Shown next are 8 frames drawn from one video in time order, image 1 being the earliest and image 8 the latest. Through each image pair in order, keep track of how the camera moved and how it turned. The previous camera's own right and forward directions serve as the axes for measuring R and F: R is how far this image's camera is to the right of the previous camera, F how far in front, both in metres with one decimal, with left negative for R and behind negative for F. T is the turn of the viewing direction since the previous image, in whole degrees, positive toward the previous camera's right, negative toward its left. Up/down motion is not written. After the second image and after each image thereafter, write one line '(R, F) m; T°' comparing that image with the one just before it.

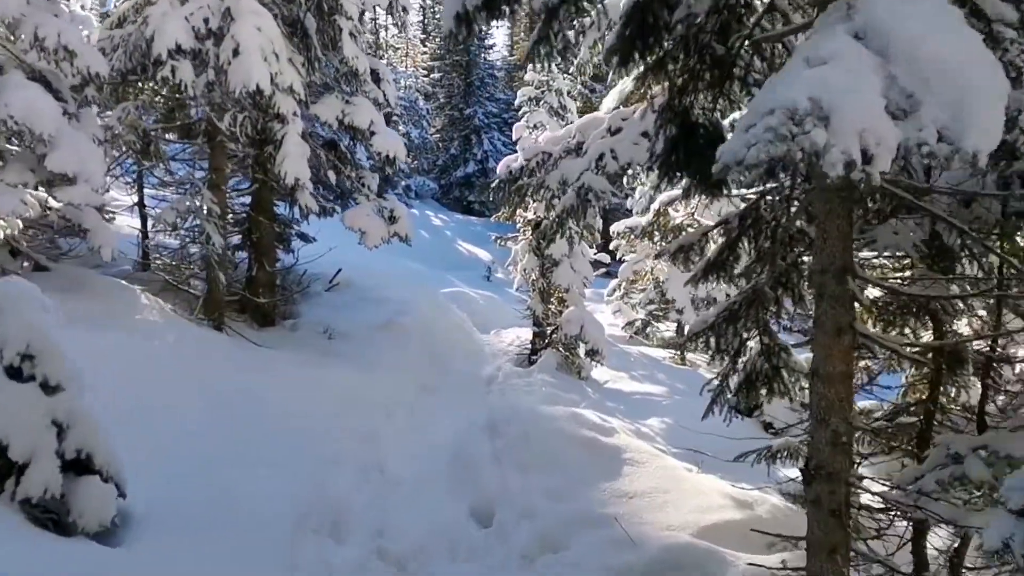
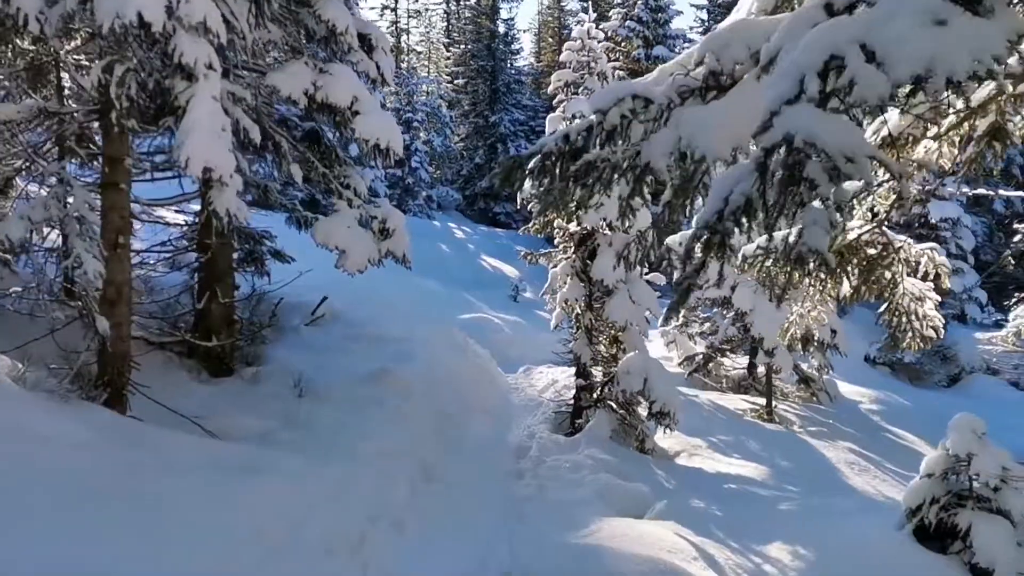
(-0.1, +3.7) m; -2°
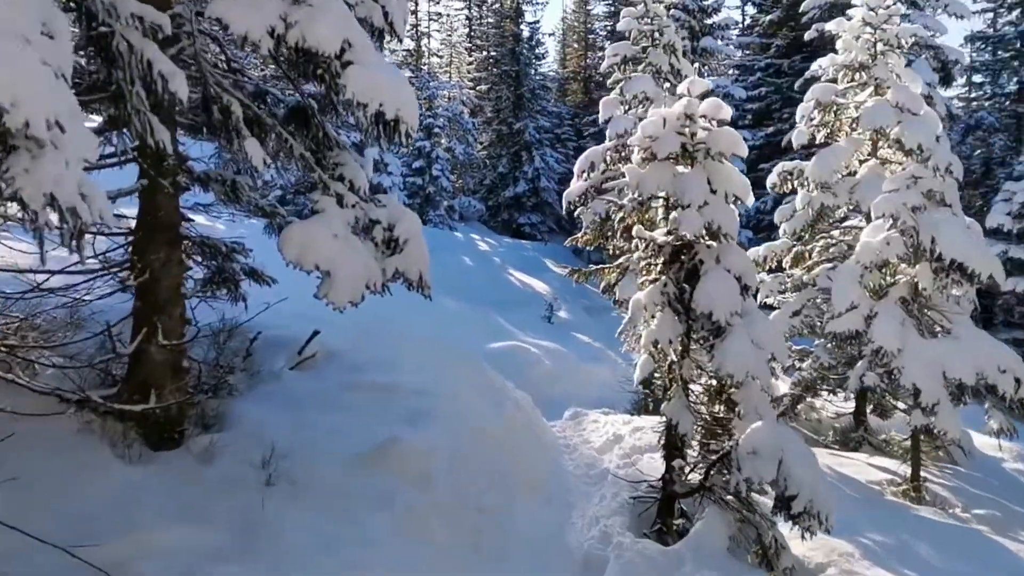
(-0.3, +3.2) m; -1°
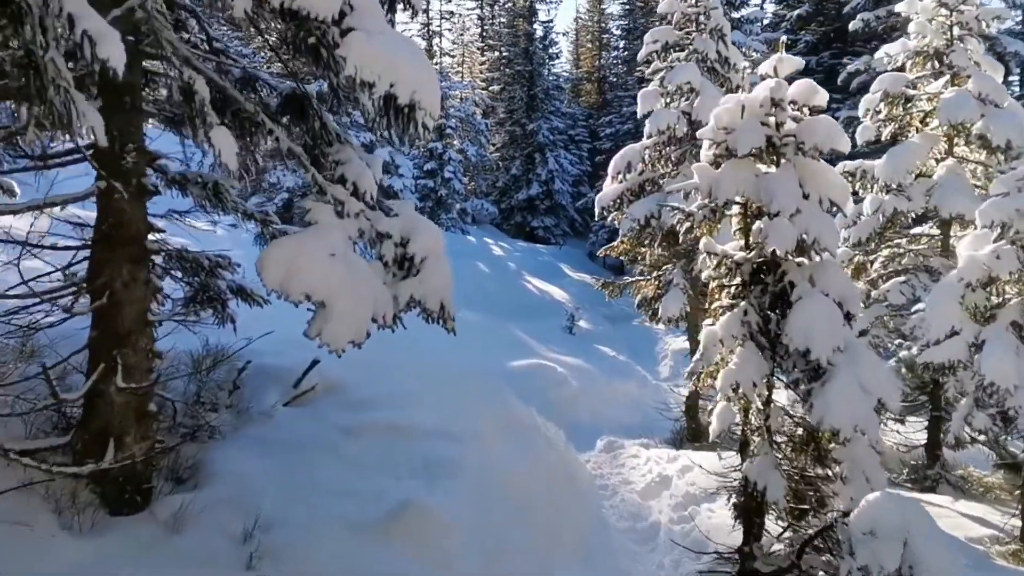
(-0.2, +1.4) m; -1°
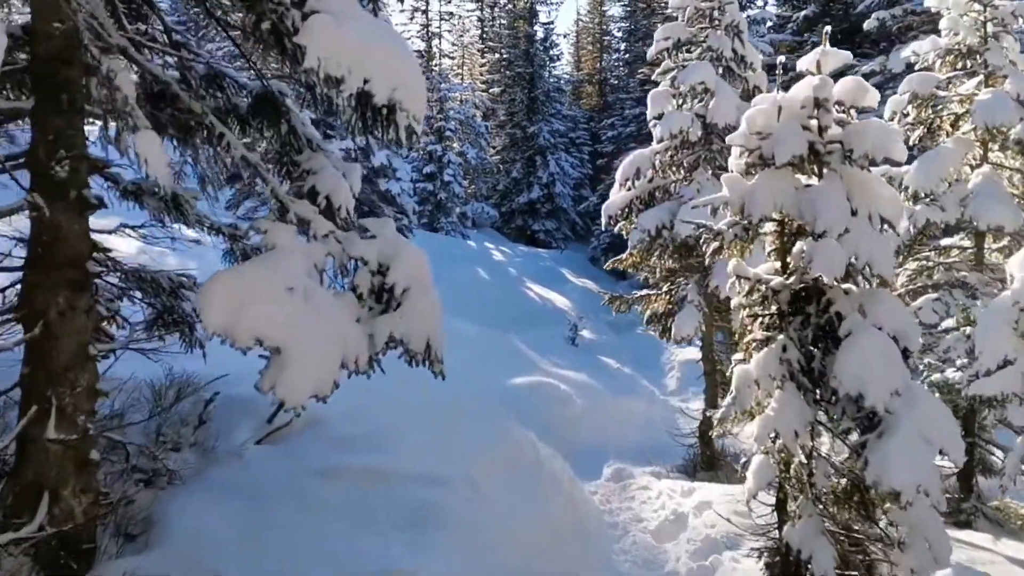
(0.0, +0.8) m; 0°
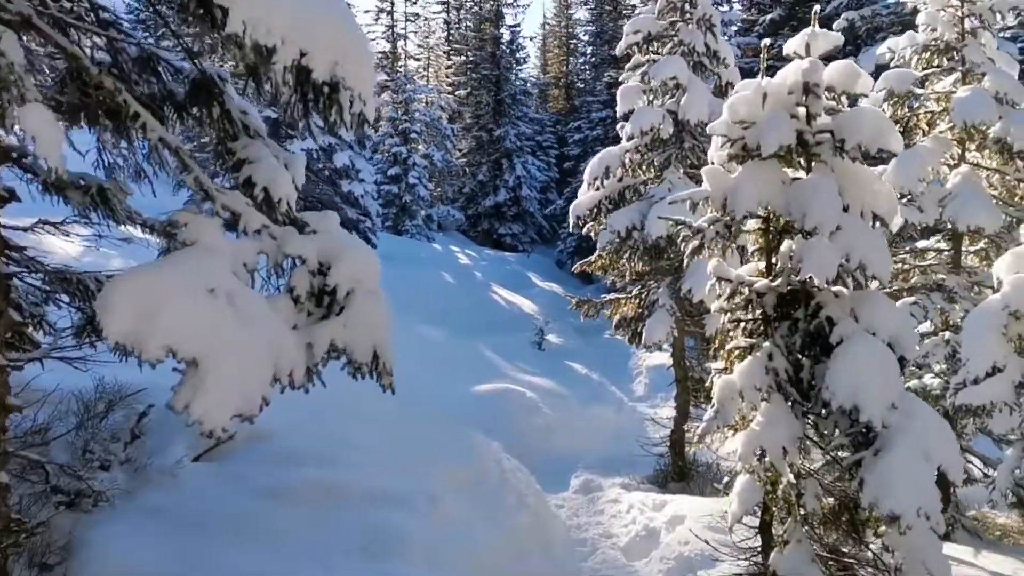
(0.0, +0.5) m; +2°
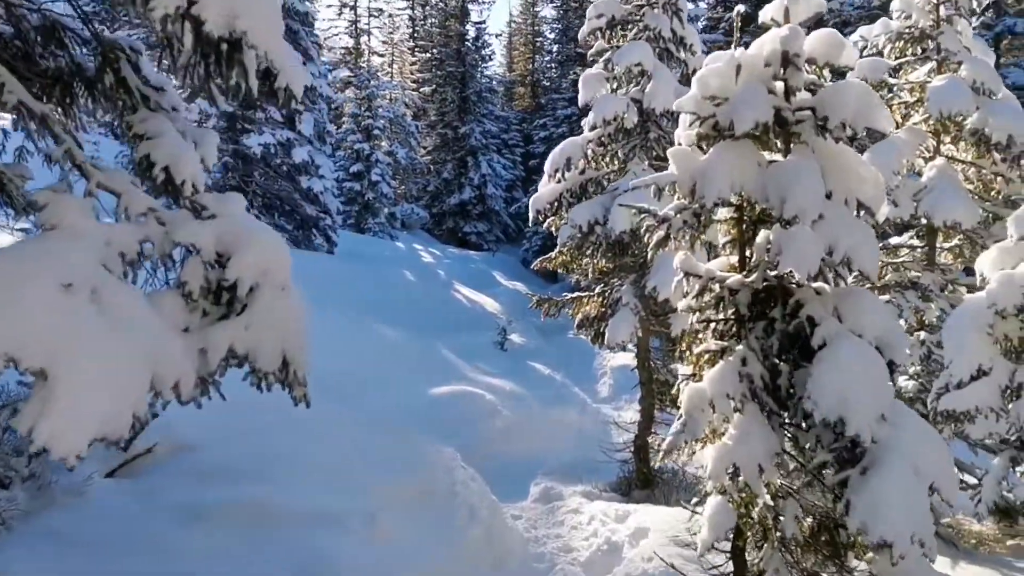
(+0.1, +0.6) m; +2°
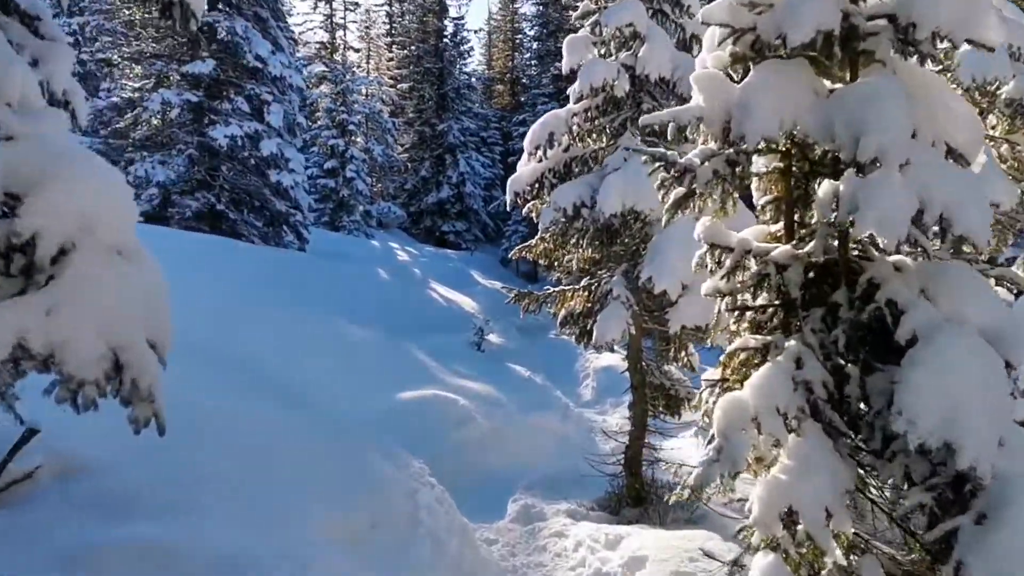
(0.0, +1.1) m; +1°
